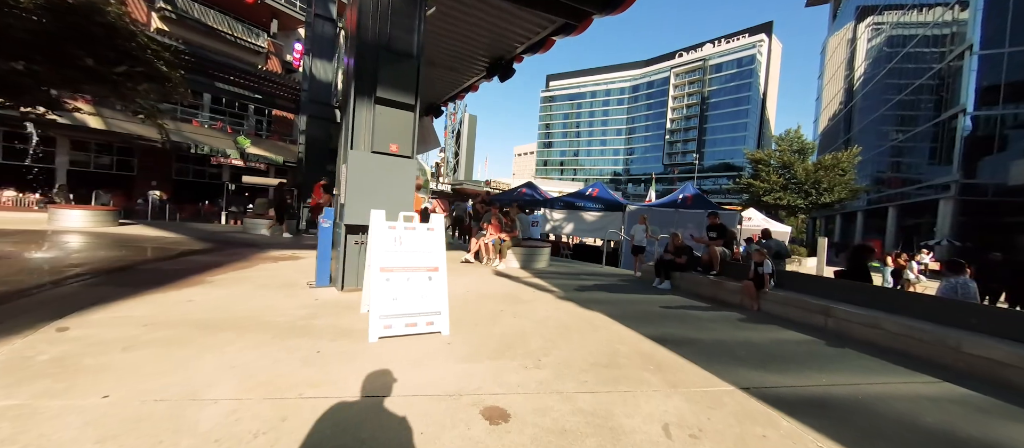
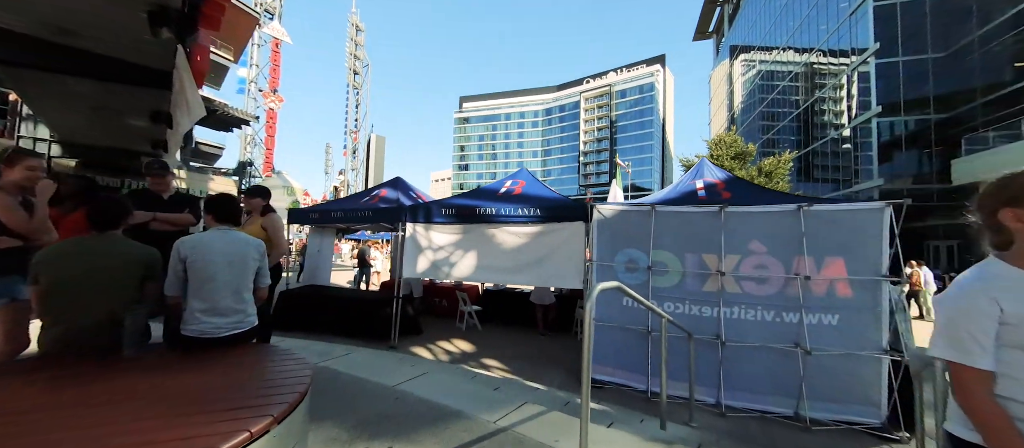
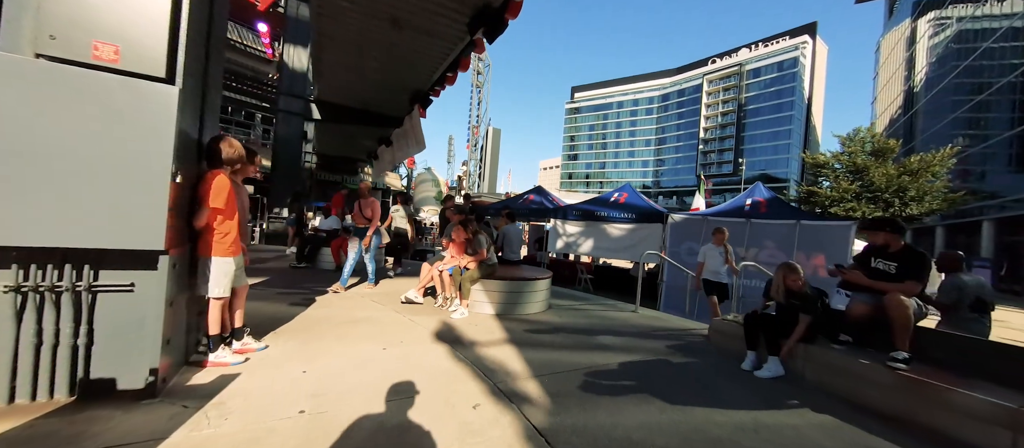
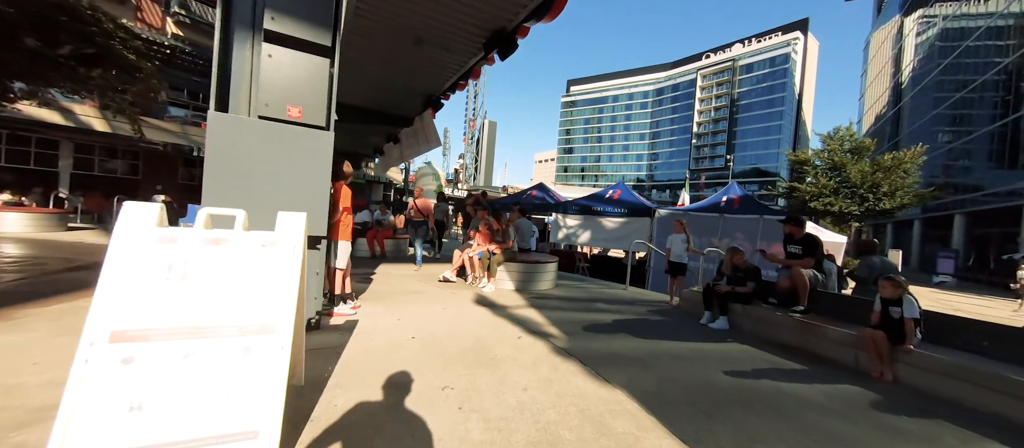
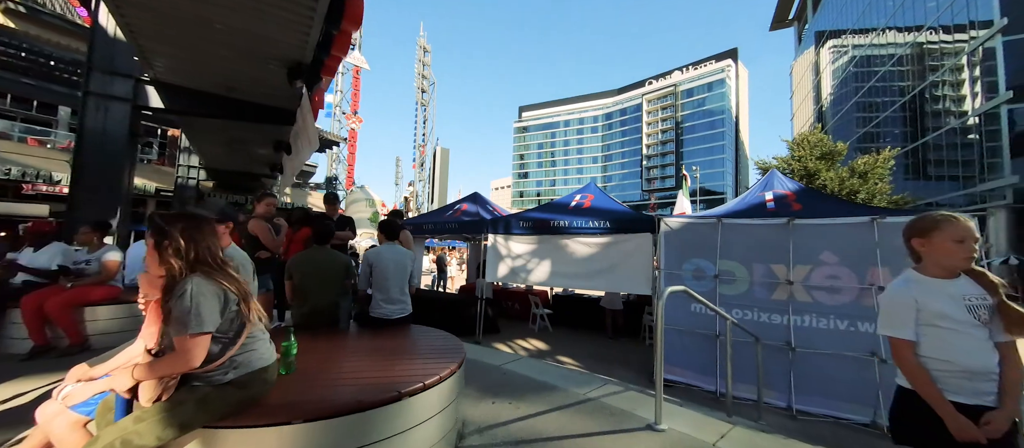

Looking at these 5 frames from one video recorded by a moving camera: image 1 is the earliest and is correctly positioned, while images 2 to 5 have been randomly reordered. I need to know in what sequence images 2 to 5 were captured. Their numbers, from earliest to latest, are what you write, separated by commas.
4, 3, 5, 2
